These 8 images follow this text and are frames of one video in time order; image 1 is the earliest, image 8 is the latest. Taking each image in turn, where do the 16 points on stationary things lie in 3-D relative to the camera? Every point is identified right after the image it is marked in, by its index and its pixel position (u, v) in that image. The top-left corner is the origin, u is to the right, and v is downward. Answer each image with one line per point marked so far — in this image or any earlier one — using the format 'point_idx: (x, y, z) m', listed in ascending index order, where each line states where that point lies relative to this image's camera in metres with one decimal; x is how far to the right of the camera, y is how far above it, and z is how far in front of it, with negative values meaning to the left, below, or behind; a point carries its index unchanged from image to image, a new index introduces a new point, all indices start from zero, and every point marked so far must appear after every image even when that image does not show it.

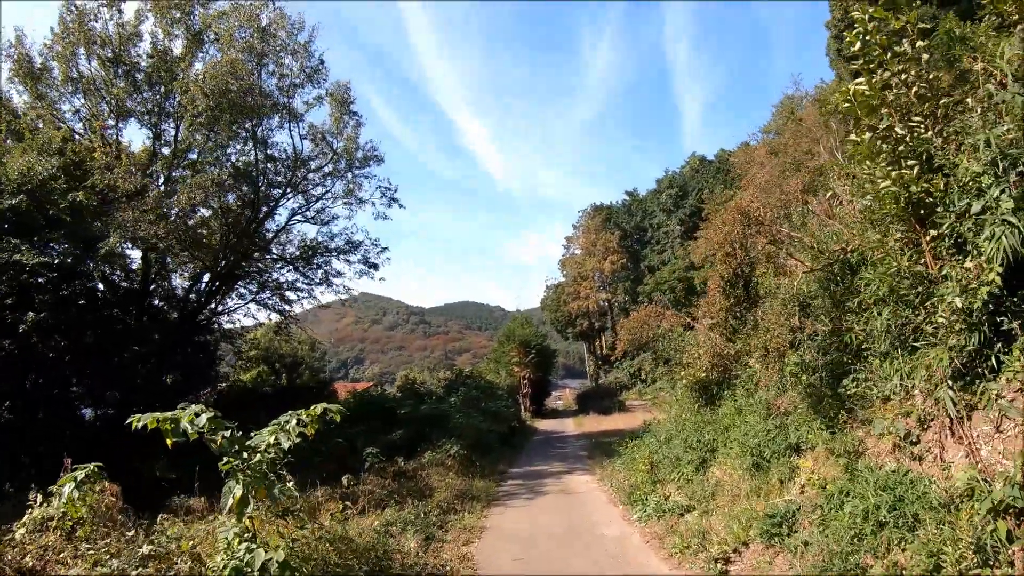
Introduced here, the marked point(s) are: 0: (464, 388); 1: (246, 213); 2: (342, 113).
0: (-1.4, -2.9, +16.6) m
1: (-8.2, +2.4, +17.3) m
2: (-5.3, +5.4, +18.1) m
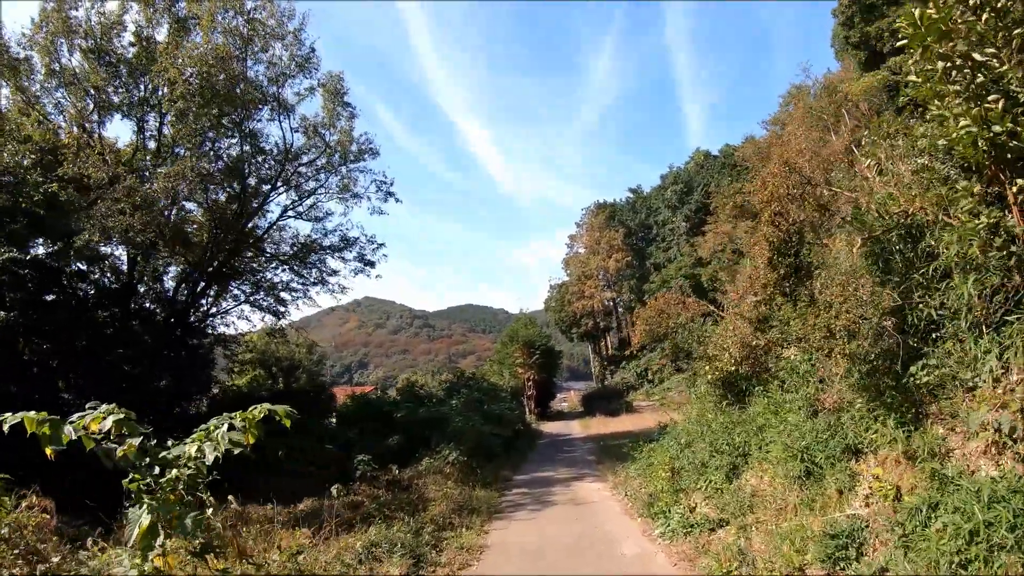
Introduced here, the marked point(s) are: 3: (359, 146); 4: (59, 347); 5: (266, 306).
0: (-1.3, -2.8, +15.8) m
1: (-8.1, +2.4, +16.6) m
2: (-5.3, +5.4, +17.4) m
3: (-4.6, +4.3, +17.6) m
4: (-9.8, -1.4, +13.3) m
5: (-8.3, -0.6, +19.5) m
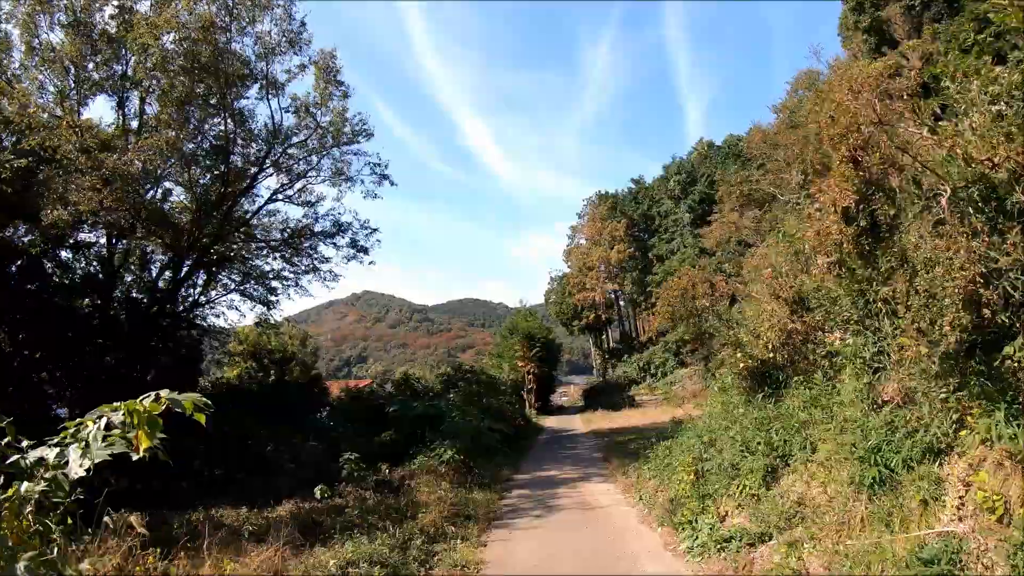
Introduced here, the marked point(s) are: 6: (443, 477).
0: (-1.3, -2.5, +15.1) m
1: (-8.1, +2.7, +15.7) m
2: (-5.3, +5.8, +16.5) m
3: (-4.6, +4.7, +16.7) m
4: (-9.8, -1.1, +12.5) m
5: (-8.3, -0.3, +18.7) m
6: (-0.9, -2.5, +7.7) m
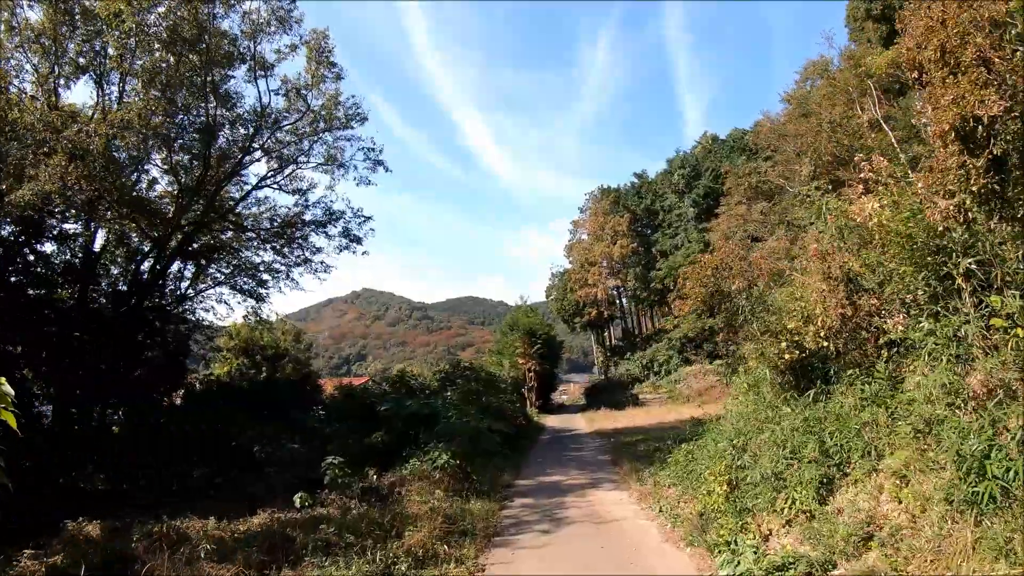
0: (-1.2, -2.3, +14.3) m
1: (-8.1, +2.9, +14.9) m
2: (-5.3, +6.0, +15.7) m
3: (-4.6, +4.9, +15.9) m
4: (-9.8, -0.9, +11.7) m
5: (-8.2, 0.0, +17.9) m
6: (-0.9, -2.4, +6.9) m
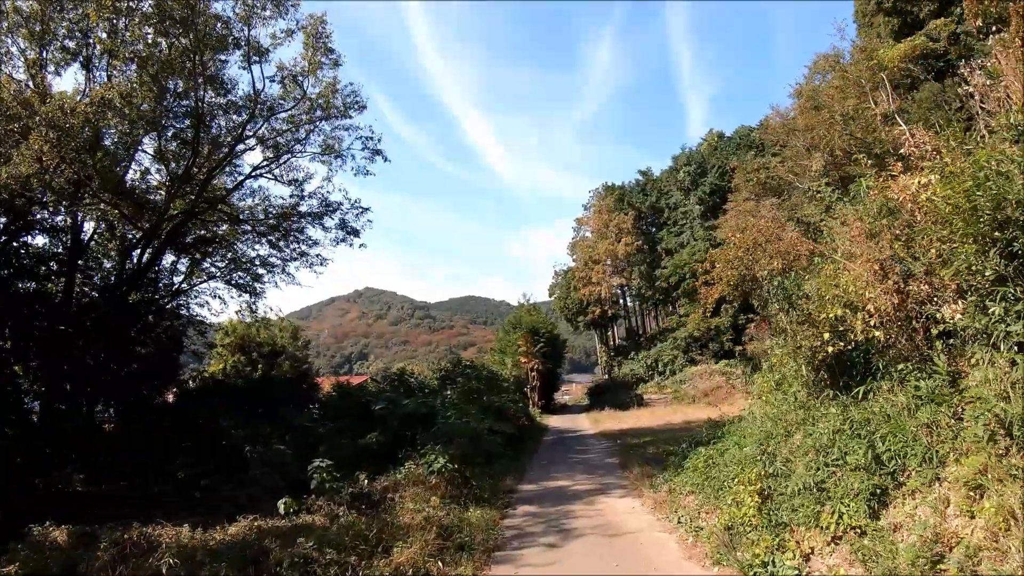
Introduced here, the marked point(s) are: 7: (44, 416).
0: (-1.2, -2.1, +13.7) m
1: (-8.0, +3.1, +14.4) m
2: (-5.1, +6.1, +15.2) m
3: (-4.5, +5.0, +15.4) m
4: (-9.8, -0.7, +11.2) m
5: (-8.2, +0.1, +17.4) m
6: (-0.9, -2.2, +6.4) m
7: (-9.8, -2.7, +12.1) m
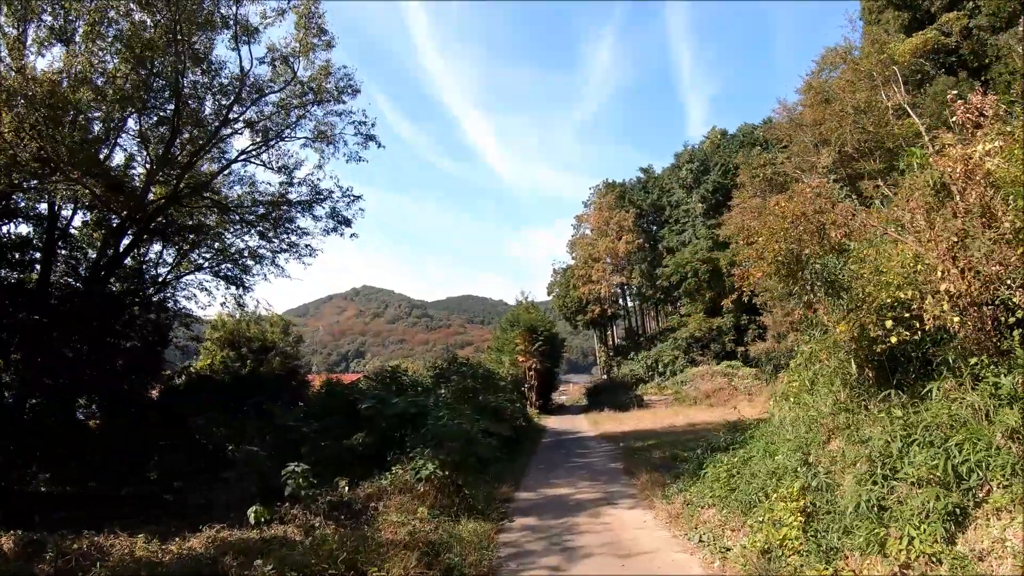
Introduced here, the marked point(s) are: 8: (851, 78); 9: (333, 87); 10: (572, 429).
0: (-1.2, -2.0, +13.1) m
1: (-8.0, +3.3, +13.7) m
2: (-5.1, +6.3, +14.5) m
3: (-4.5, +5.2, +14.7) m
4: (-9.8, -0.5, +10.5) m
5: (-8.2, +0.3, +16.7) m
6: (-0.9, -2.1, +5.7) m
7: (-9.9, -2.4, +11.4) m
8: (+11.3, +7.1, +19.1) m
9: (-4.6, +5.1, +14.6) m
10: (+1.9, -4.5, +18.3) m
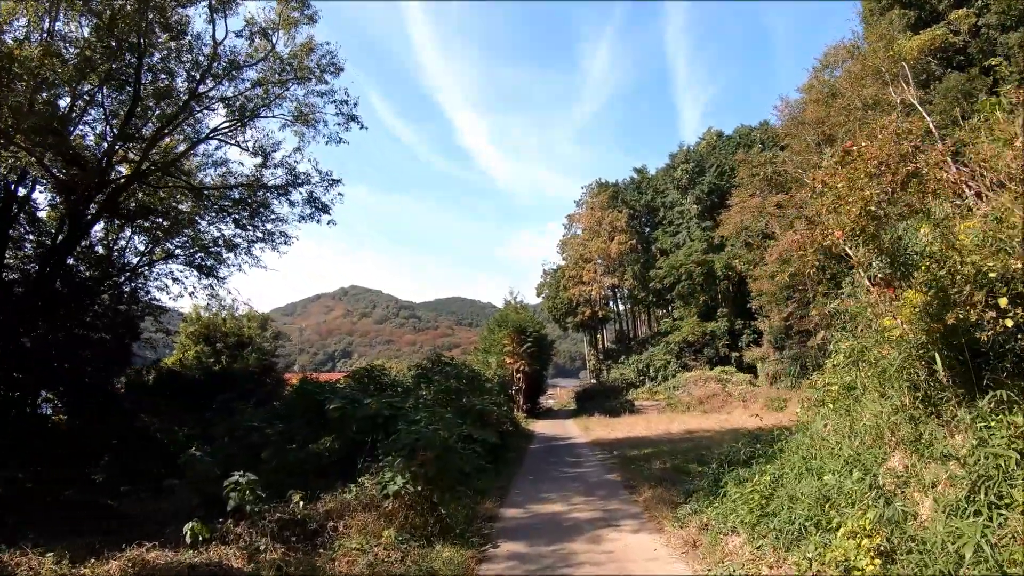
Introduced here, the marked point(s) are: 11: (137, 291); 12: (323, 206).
0: (-1.5, -1.8, +12.2) m
1: (-8.2, +3.6, +12.7) m
2: (-5.2, +6.5, +13.6) m
3: (-4.6, +5.4, +13.8) m
4: (-10.0, -0.1, +9.4) m
5: (-8.5, +0.6, +15.7) m
6: (-1.0, -1.9, +4.8) m
7: (-10.1, -2.1, +10.4) m
8: (+11.1, +6.9, +18.5) m
9: (-4.7, +5.3, +13.7) m
10: (+1.5, -4.5, +17.4) m
11: (-10.2, -0.1, +15.4) m
12: (-4.1, +1.8, +12.3) m
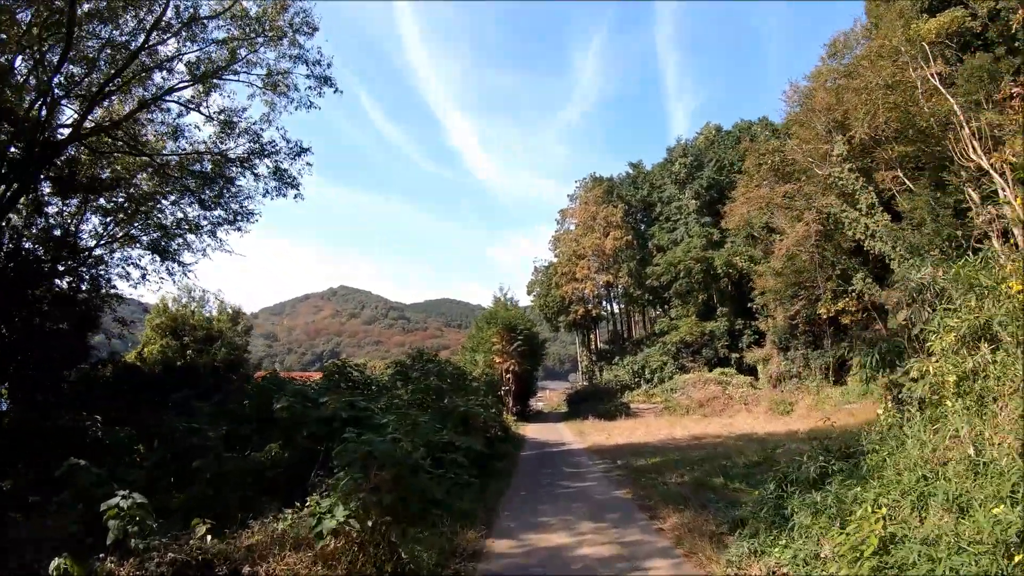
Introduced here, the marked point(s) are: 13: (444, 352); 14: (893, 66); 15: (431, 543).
0: (-1.7, -1.6, +10.8) m
1: (-8.3, +3.9, +11.2) m
2: (-5.4, +6.8, +12.1) m
3: (-4.8, +5.7, +12.4) m
4: (-10.1, +0.2, +7.9) m
5: (-8.7, +0.9, +14.2) m
6: (-1.1, -1.6, +3.4) m
7: (-10.3, -1.7, +8.8) m
8: (+10.9, +7.0, +17.3) m
9: (-4.8, +5.6, +12.3) m
10: (+1.2, -4.2, +16.1) m
11: (-10.4, +0.3, +13.8) m
12: (-4.2, +2.1, +10.9) m
13: (-2.4, -2.2, +19.3) m
14: (+10.8, +6.2, +16.2) m
15: (-0.6, -1.8, +4.0) m
